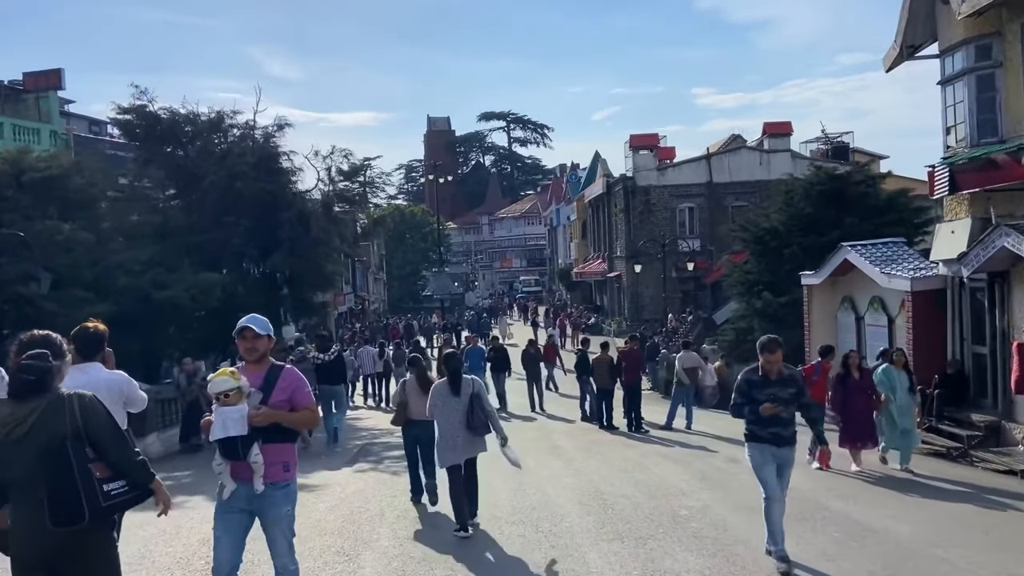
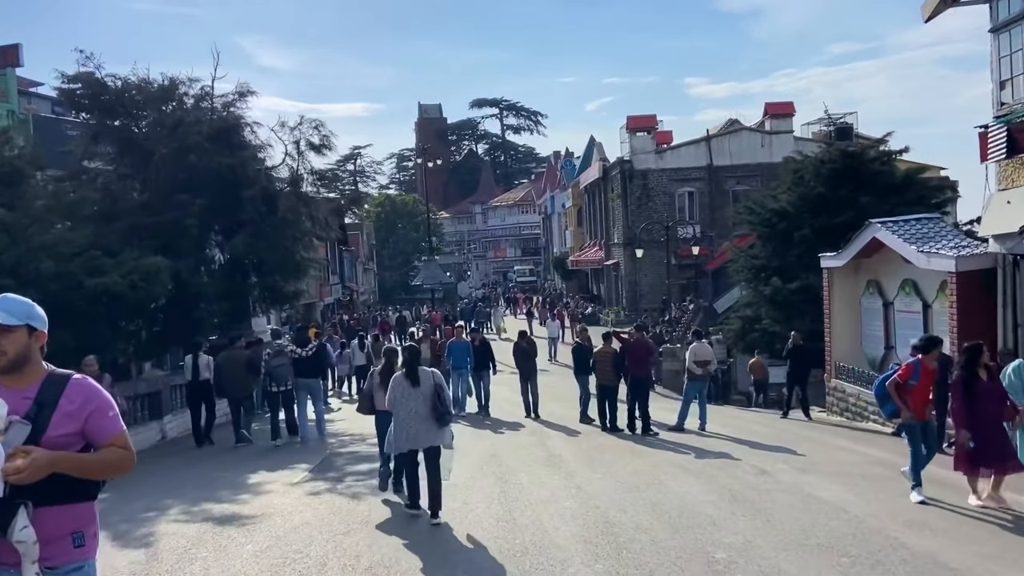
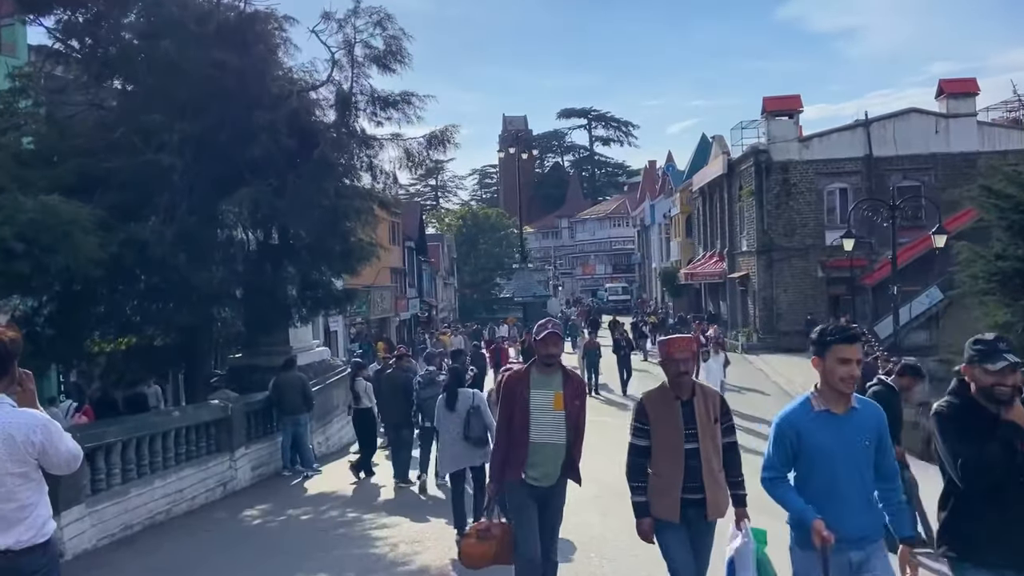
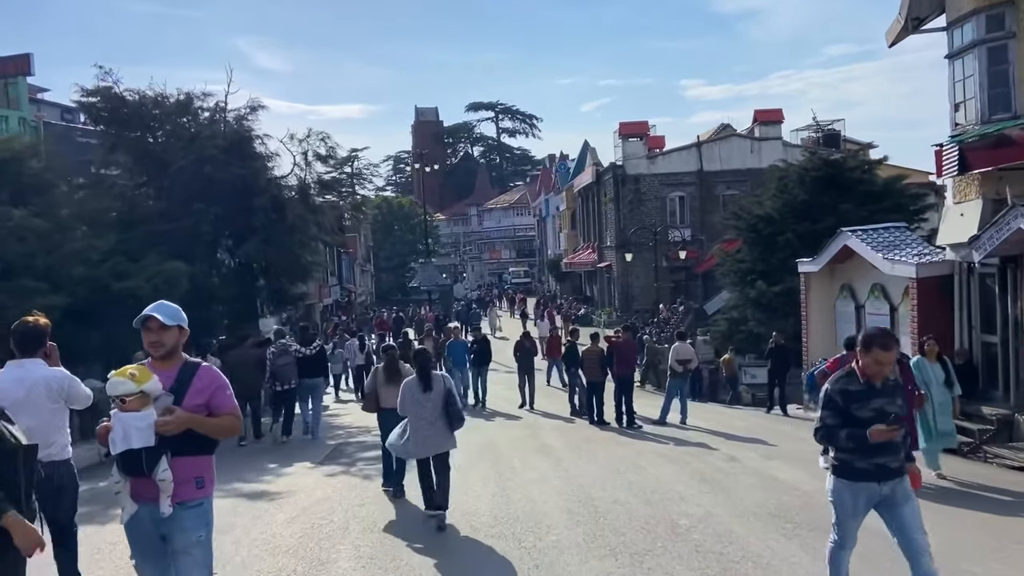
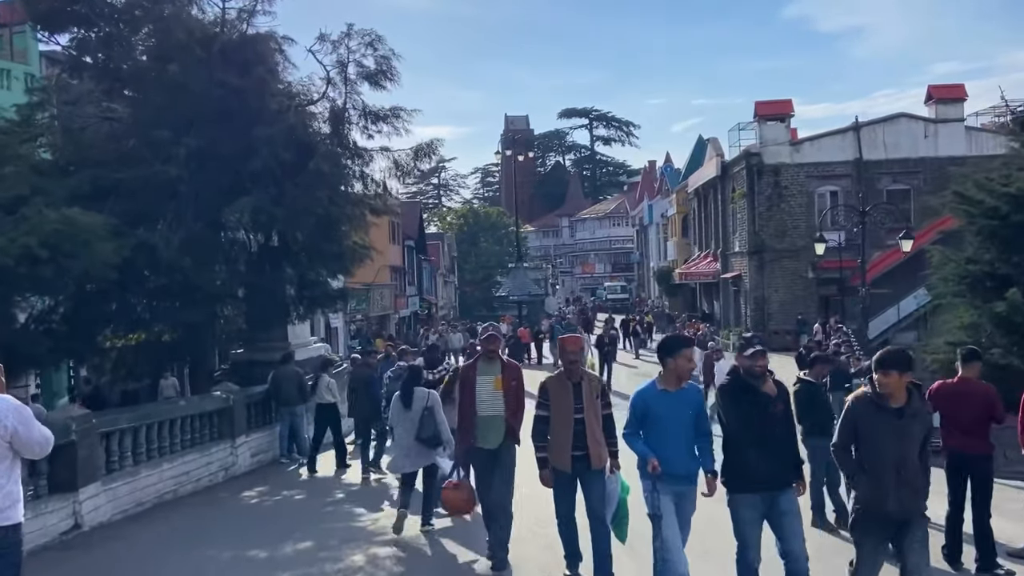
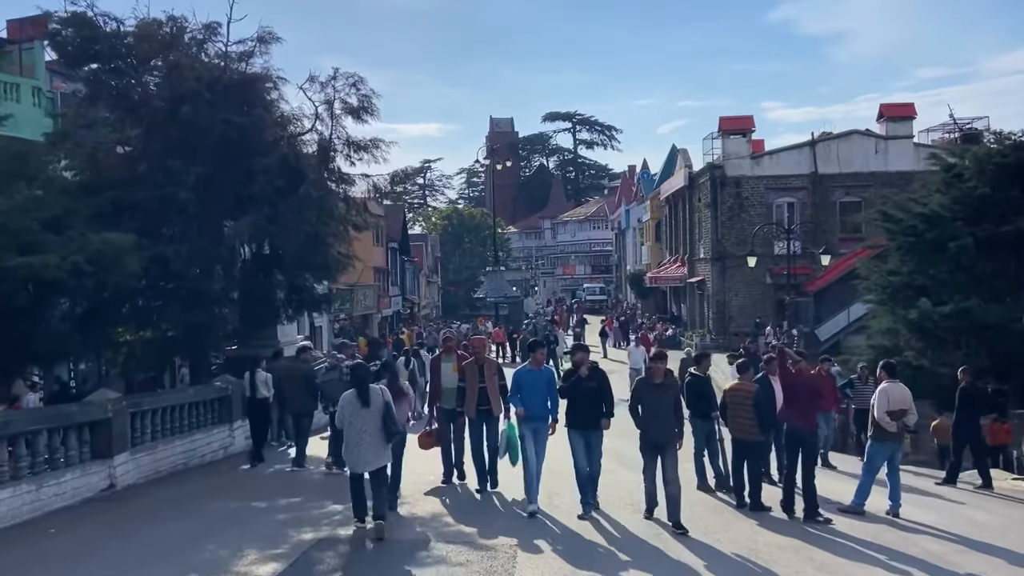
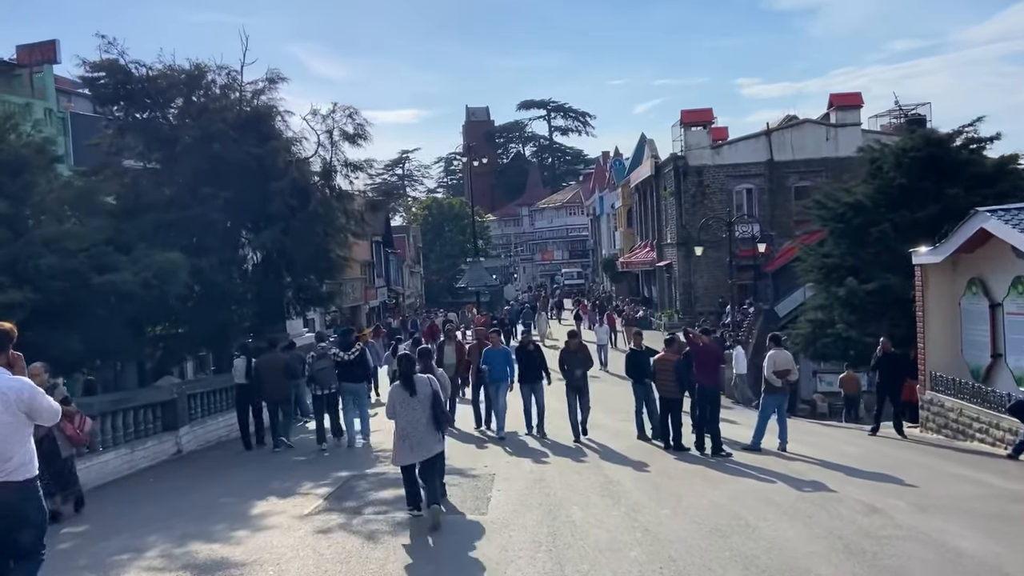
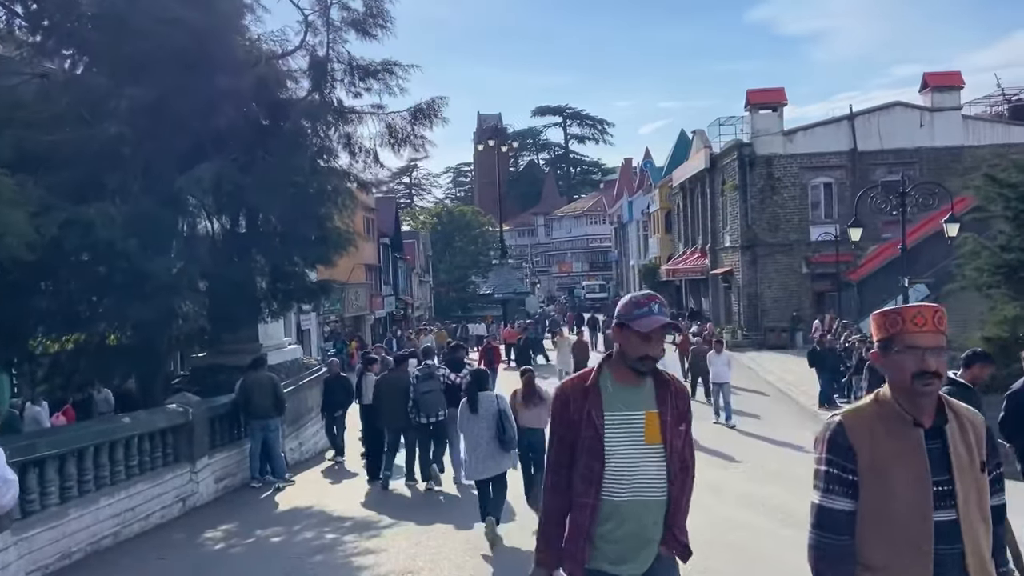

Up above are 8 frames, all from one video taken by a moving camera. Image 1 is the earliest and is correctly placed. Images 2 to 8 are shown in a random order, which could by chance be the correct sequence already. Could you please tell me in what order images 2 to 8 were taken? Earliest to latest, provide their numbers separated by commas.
4, 2, 7, 6, 5, 3, 8
